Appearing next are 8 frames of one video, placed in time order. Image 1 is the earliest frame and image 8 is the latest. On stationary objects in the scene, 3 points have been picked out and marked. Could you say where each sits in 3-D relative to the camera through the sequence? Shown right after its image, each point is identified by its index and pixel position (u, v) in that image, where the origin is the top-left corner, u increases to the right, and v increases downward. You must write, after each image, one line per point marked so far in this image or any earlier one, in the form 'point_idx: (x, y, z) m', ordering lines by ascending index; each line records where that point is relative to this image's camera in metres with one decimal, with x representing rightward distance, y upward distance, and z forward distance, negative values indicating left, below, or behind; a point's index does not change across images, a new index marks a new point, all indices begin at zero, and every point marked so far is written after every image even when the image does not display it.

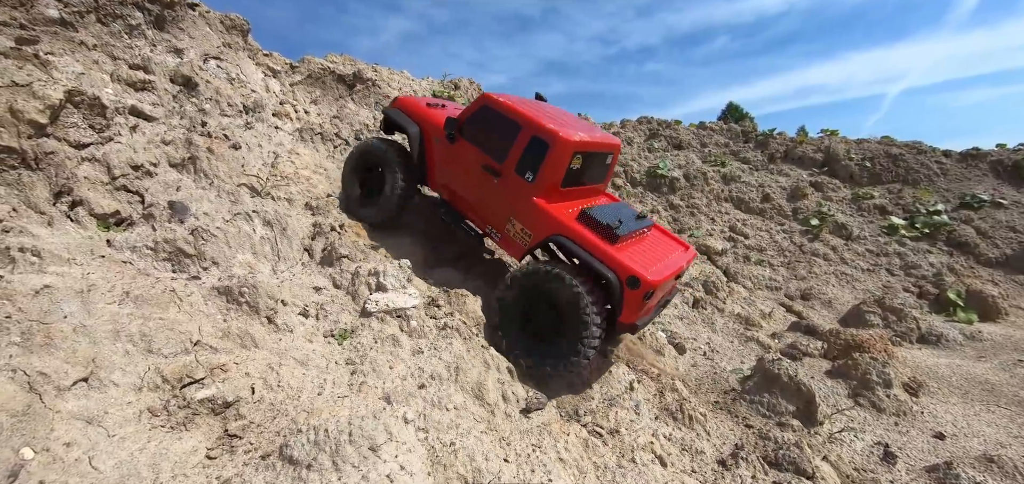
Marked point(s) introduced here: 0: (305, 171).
0: (-2.5, +0.9, +4.8) m
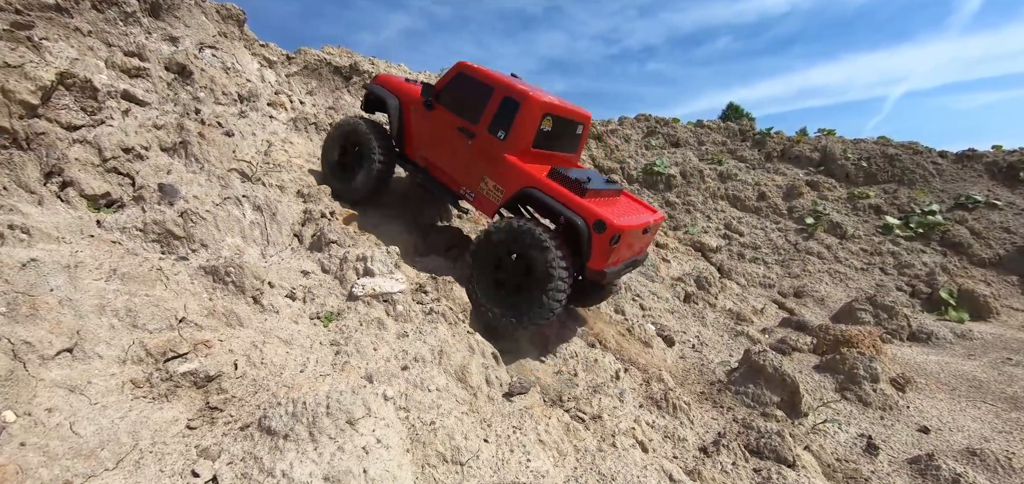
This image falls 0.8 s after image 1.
0: (-2.6, +1.0, +4.8) m
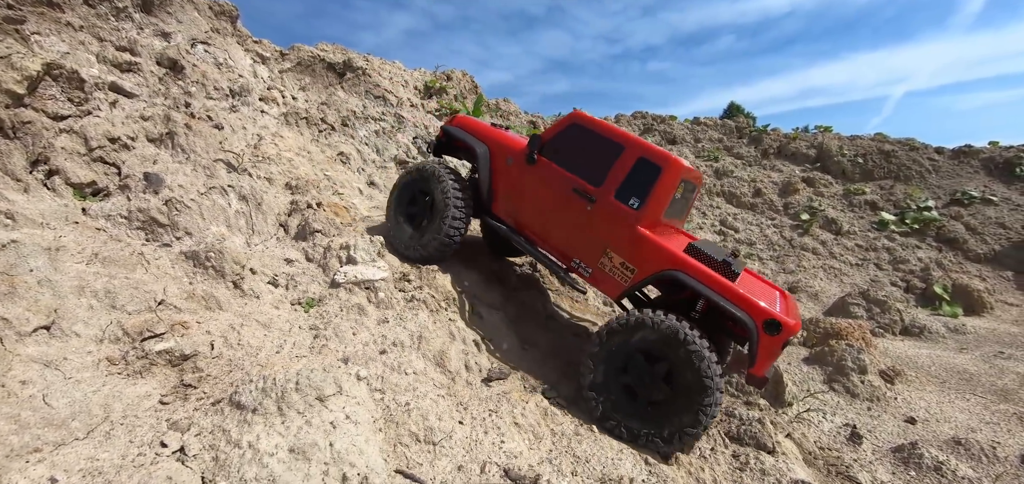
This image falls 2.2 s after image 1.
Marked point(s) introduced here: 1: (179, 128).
0: (-2.7, +1.1, +4.9) m
1: (-3.0, +1.0, +3.6) m
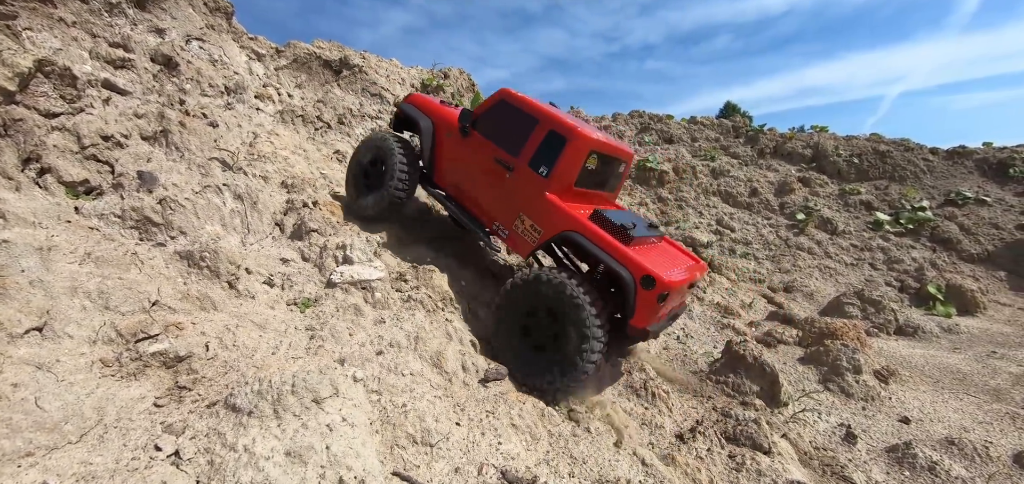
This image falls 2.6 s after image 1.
0: (-2.8, +1.1, +4.9) m
1: (-3.0, +1.0, +3.6) m
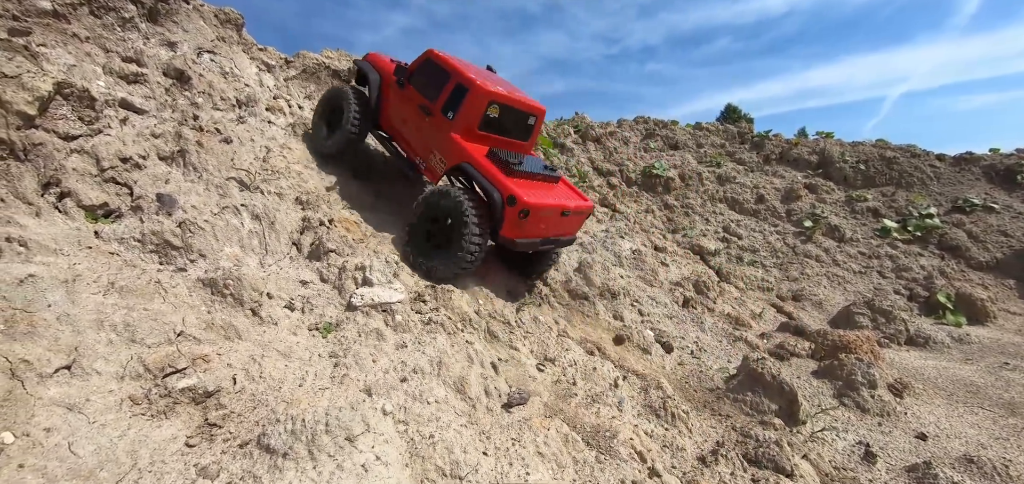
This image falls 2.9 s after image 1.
0: (-2.6, +0.9, +4.8) m
1: (-2.8, +0.9, +3.6) m
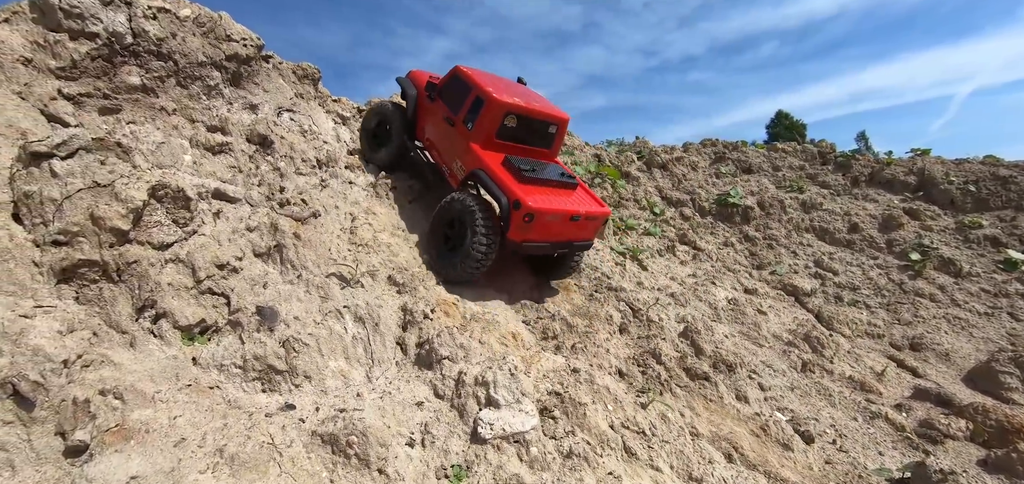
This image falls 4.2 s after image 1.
0: (-1.4, +0.1, +4.4) m
1: (-1.8, +0.1, +3.2) m
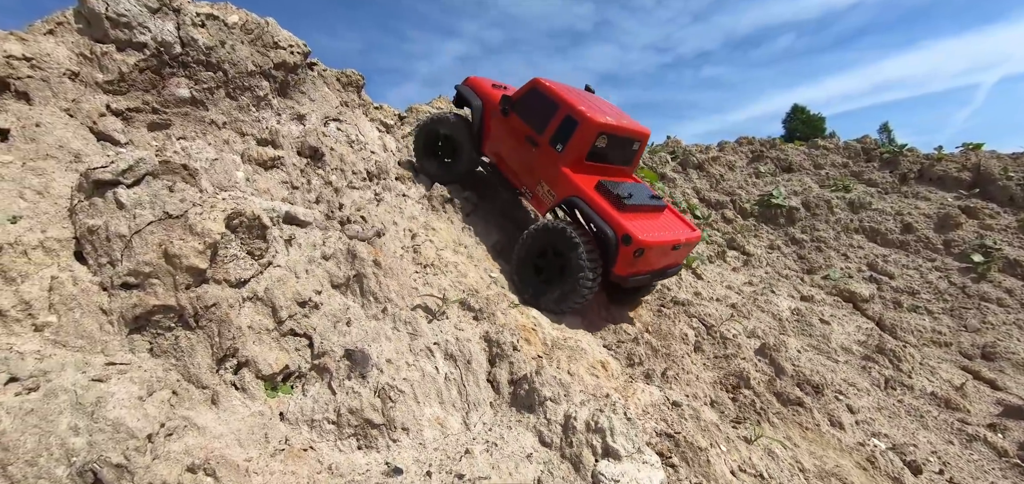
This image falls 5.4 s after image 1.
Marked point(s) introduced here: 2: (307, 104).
0: (-0.7, -0.1, +4.1) m
1: (-1.1, -0.1, +2.9) m
2: (-2.4, +1.6, +4.6) m
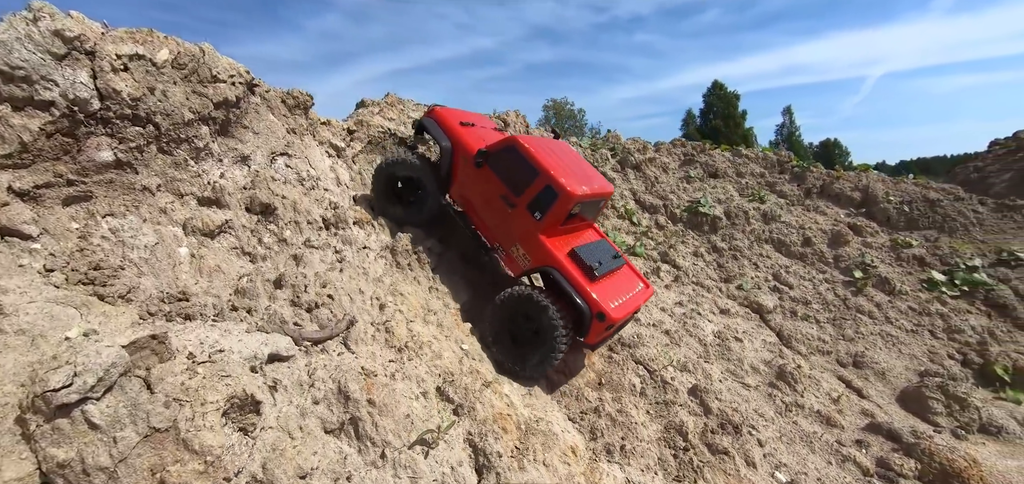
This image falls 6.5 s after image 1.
0: (-0.9, -0.8, +4.0) m
1: (-1.1, -1.0, +2.8) m
2: (-2.6, +1.0, +4.1) m
